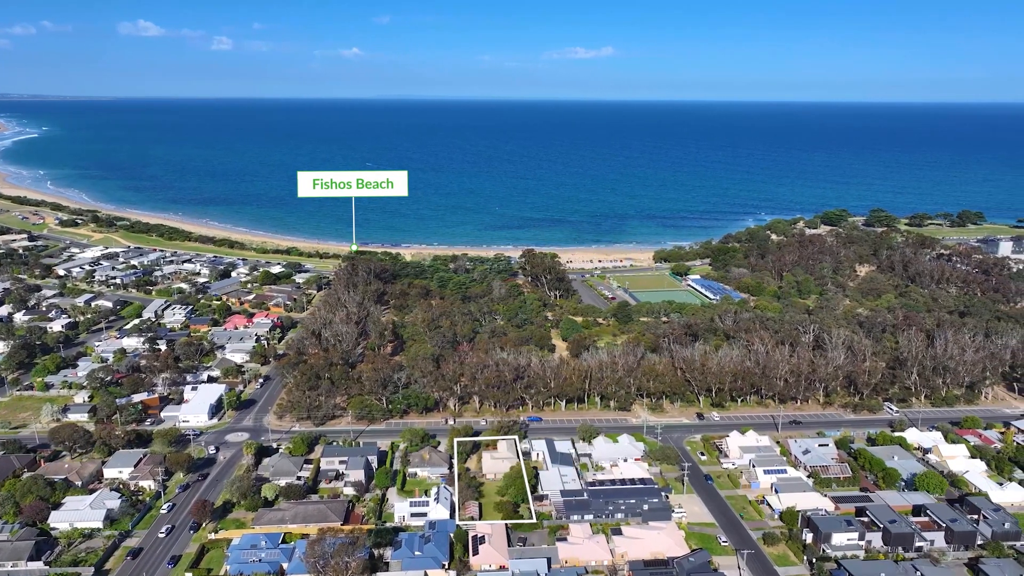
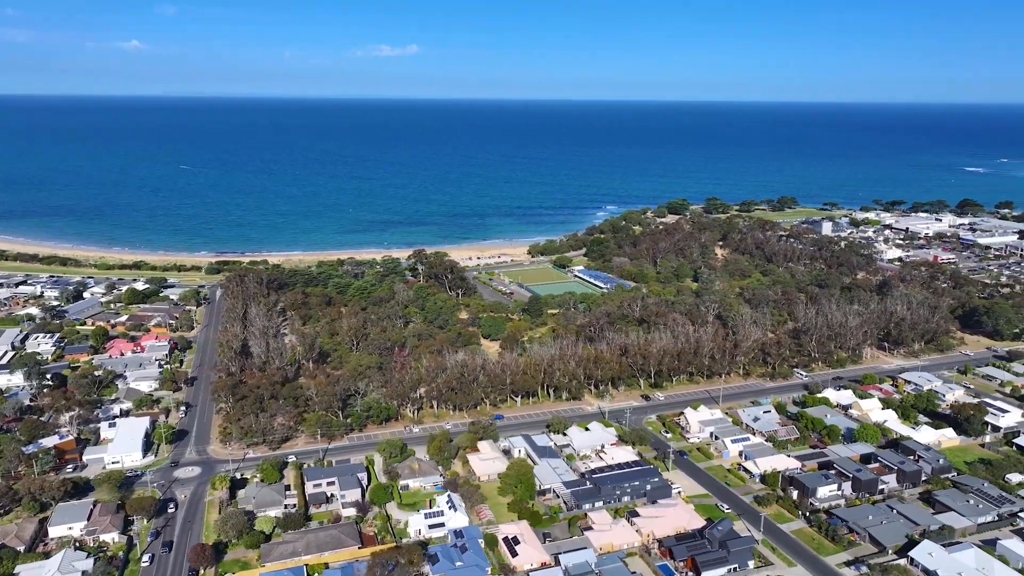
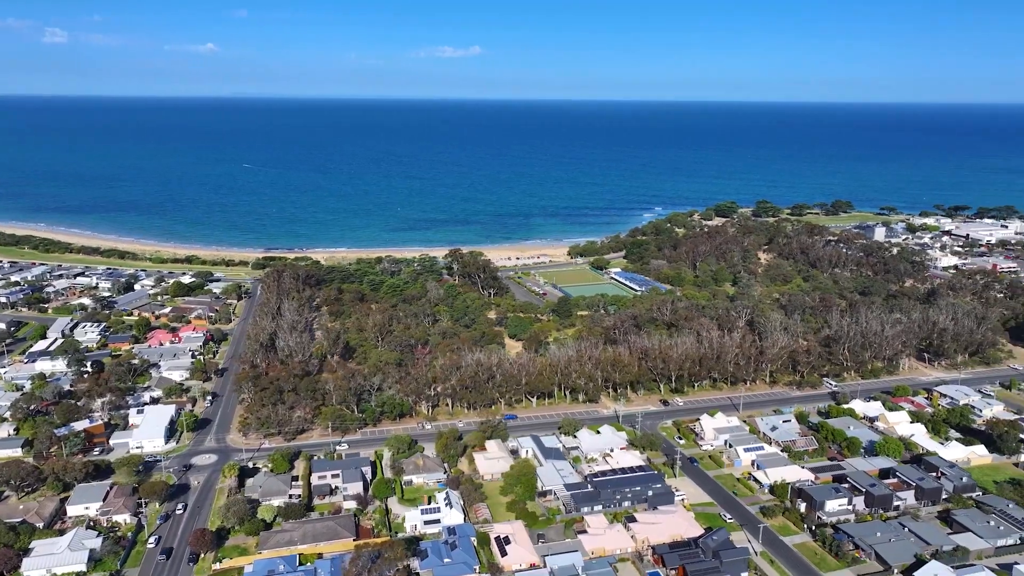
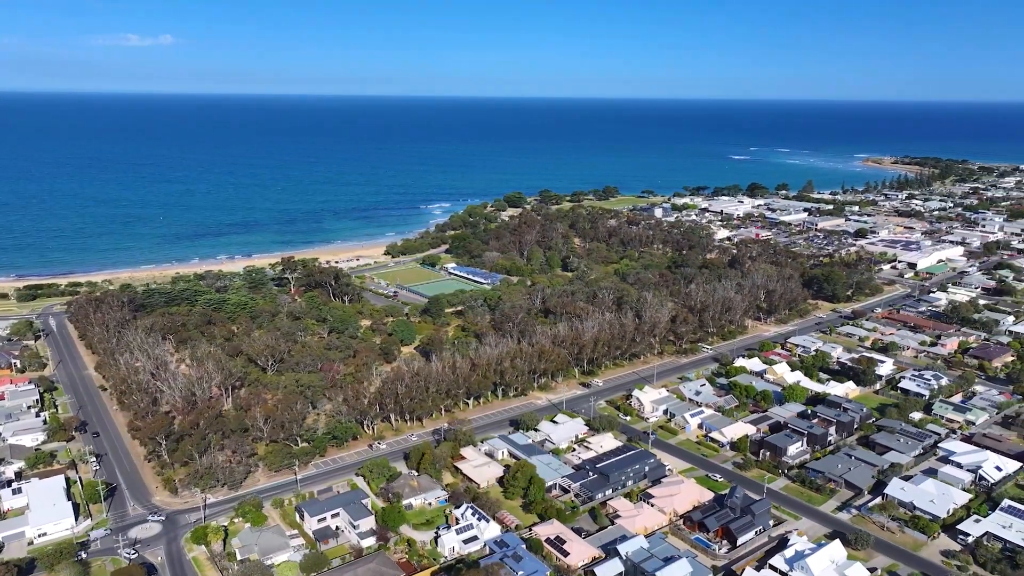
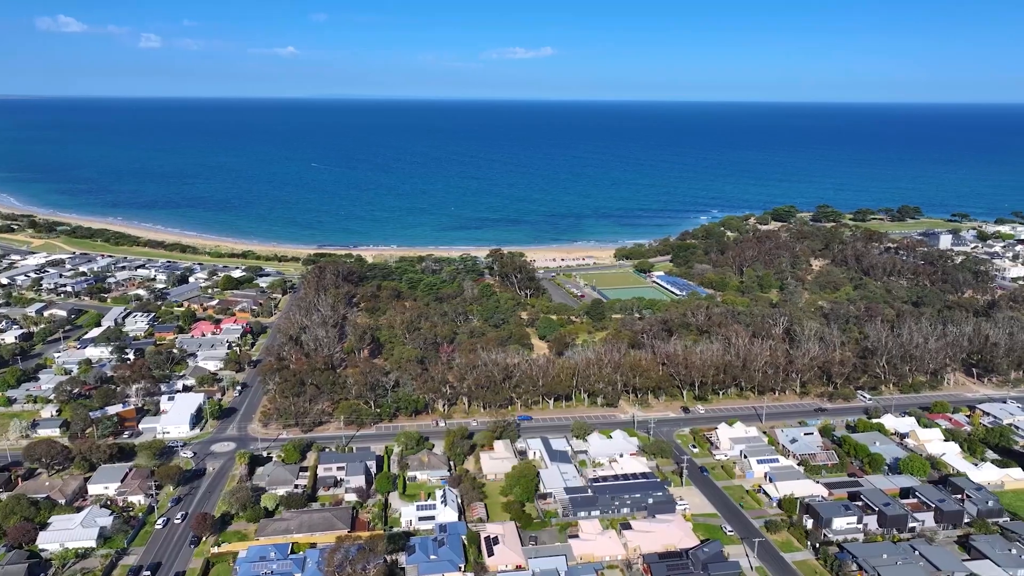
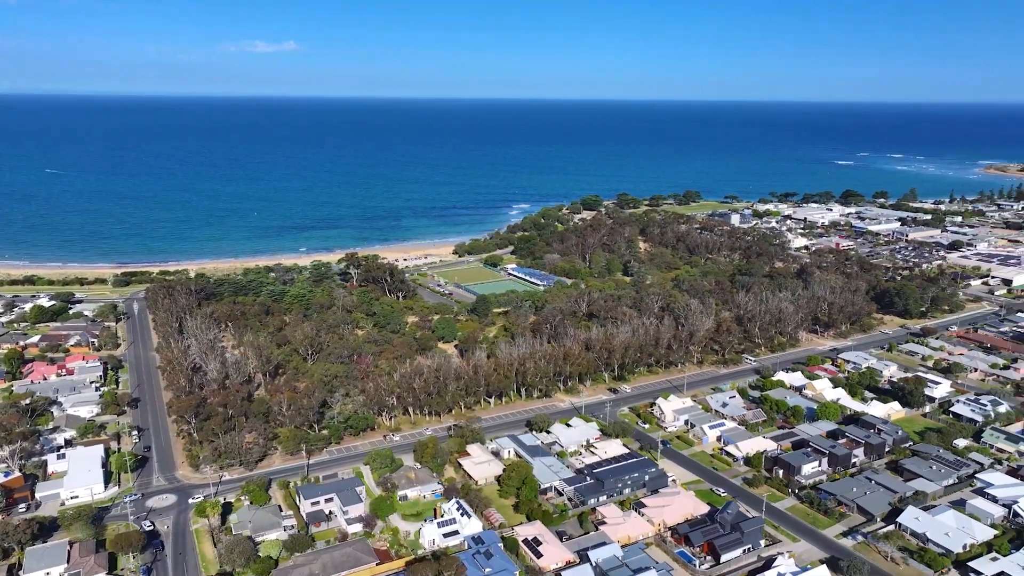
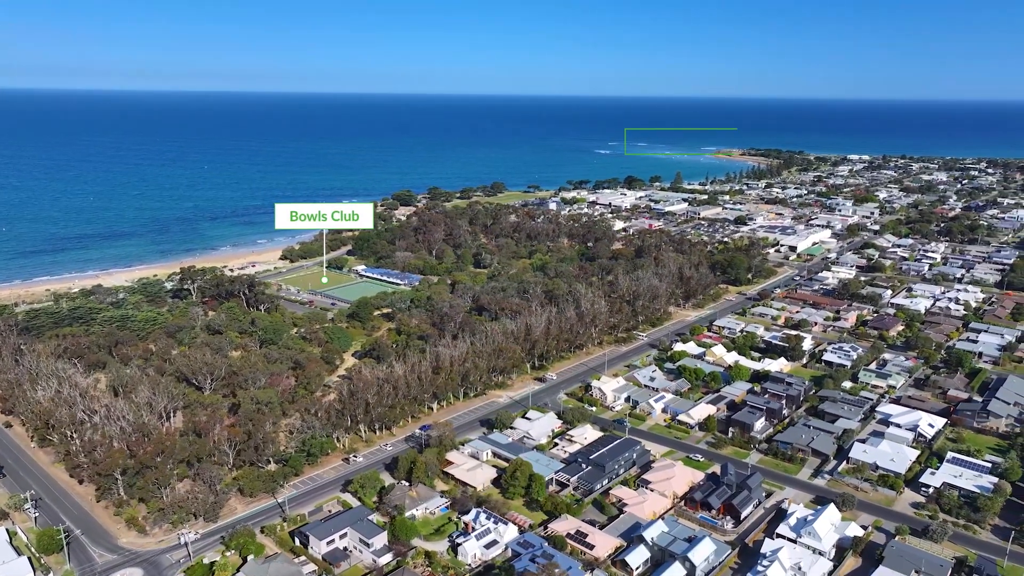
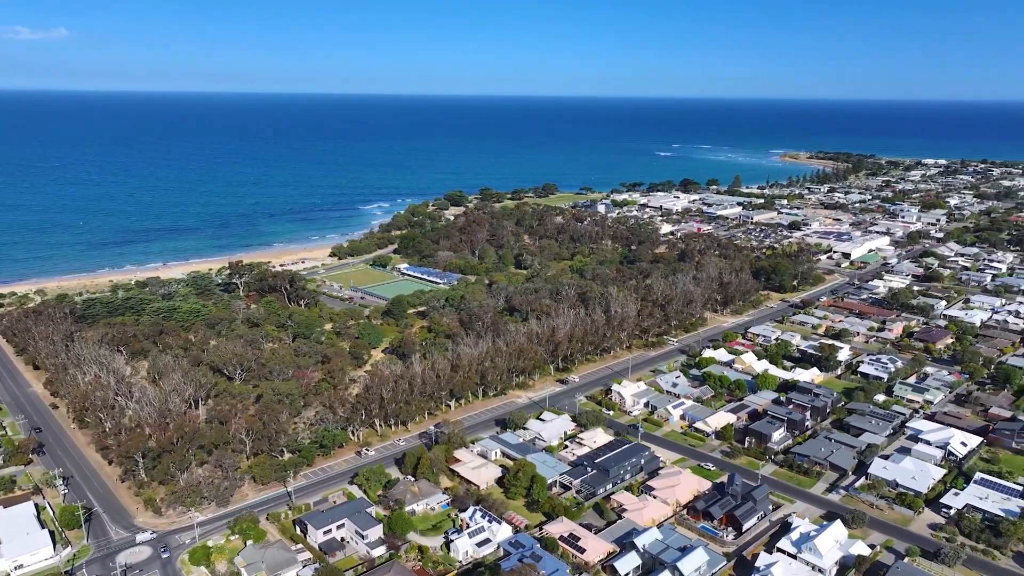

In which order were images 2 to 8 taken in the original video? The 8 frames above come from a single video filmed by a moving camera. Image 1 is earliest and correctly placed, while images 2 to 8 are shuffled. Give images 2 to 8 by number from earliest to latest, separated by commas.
5, 3, 2, 6, 4, 8, 7
